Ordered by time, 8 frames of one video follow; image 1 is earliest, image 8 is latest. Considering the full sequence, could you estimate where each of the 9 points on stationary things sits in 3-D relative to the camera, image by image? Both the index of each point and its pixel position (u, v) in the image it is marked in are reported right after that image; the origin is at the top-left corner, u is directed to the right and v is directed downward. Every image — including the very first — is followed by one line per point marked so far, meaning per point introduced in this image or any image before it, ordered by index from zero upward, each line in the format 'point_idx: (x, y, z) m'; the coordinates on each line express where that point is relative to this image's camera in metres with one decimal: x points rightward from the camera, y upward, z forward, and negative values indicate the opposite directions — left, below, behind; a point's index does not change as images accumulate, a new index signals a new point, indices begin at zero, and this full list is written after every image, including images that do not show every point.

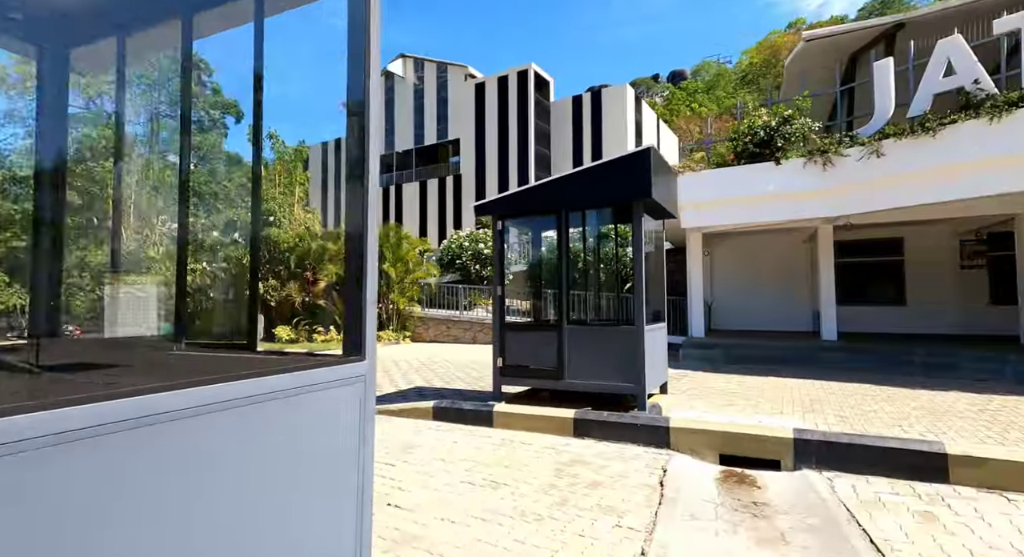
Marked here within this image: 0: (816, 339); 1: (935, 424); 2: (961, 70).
0: (+7.2, -1.4, +12.7) m
1: (+4.0, -1.4, +5.1) m
2: (+7.4, +3.5, +8.8) m
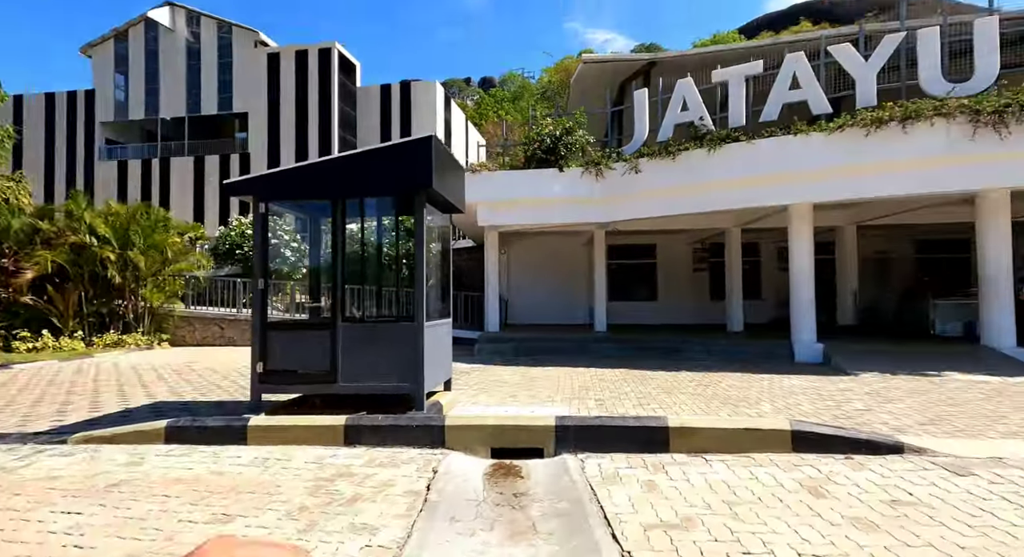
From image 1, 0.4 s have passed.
0: (+2.1, -1.4, +14.3) m
1: (+1.8, -1.4, +6.1) m
2: (+3.7, +3.5, +10.7) m
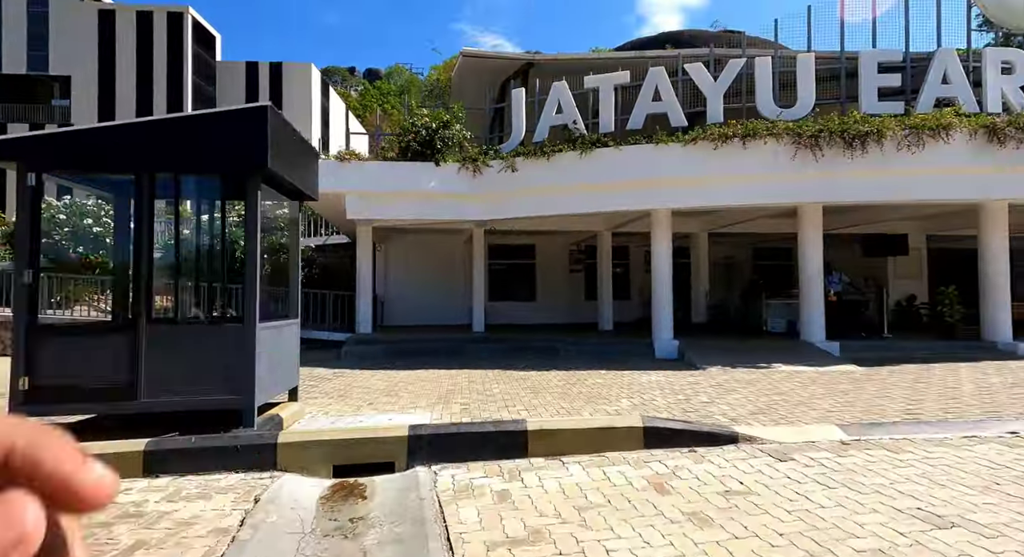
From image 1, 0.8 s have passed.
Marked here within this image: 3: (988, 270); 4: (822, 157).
0: (-1.3, -1.4, +14.1) m
1: (+0.2, -1.4, +6.0) m
2: (+1.1, +3.5, +10.9) m
3: (+10.9, +0.2, +12.2) m
4: (+5.7, +2.3, +10.0) m
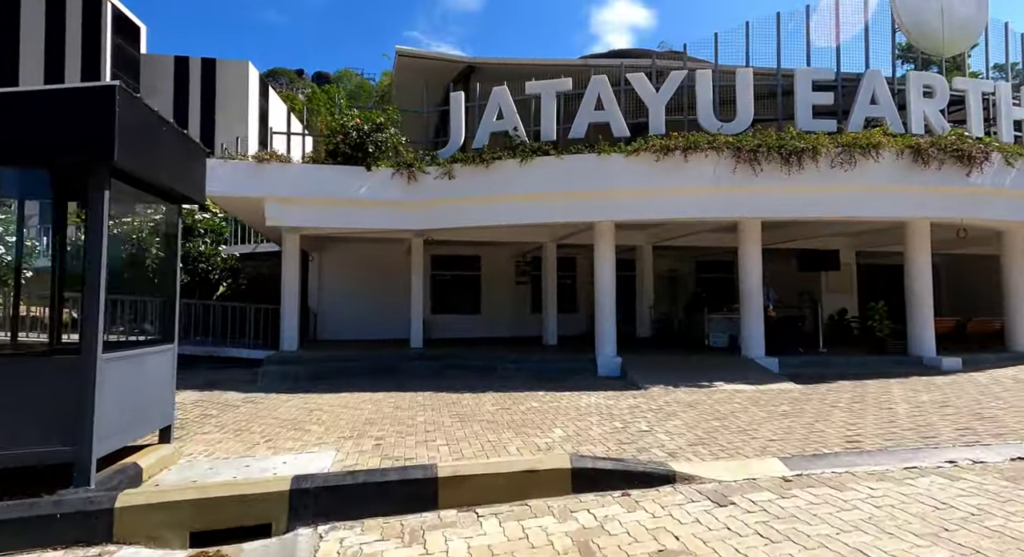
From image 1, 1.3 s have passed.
0: (-2.8, -1.7, +13.3) m
1: (-0.6, -1.6, +5.4) m
2: (-0.1, +3.2, +10.5) m
3: (+9.5, -0.2, +12.6) m
4: (+4.6, +2.0, +9.9) m
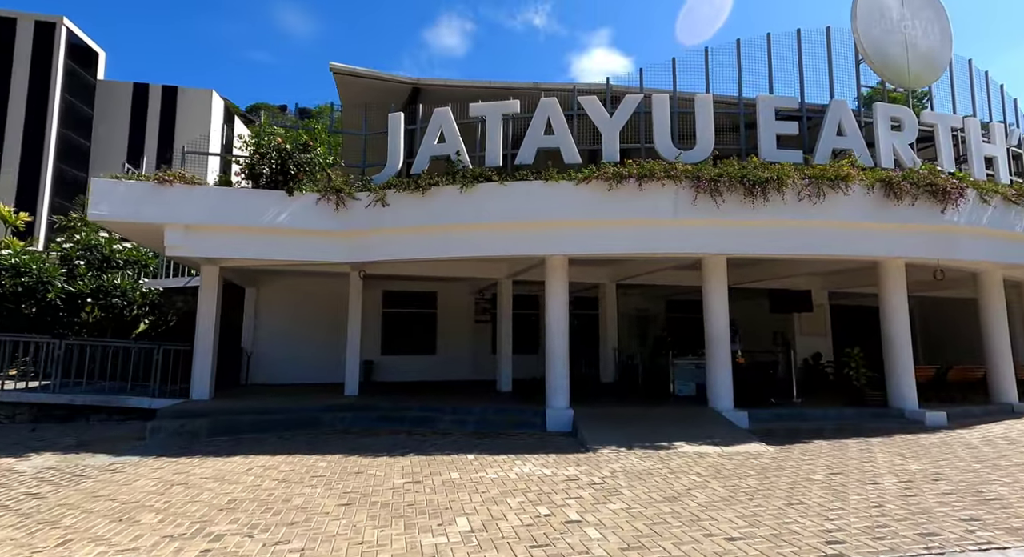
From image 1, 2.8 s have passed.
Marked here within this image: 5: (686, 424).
0: (-4.0, -2.5, +11.9) m
1: (-1.4, -1.9, +4.2) m
2: (-1.1, +2.5, +9.6) m
3: (+8.4, -1.1, +11.8) m
4: (+3.6, +1.3, +9.1) m
5: (+3.0, -2.5, +9.1) m
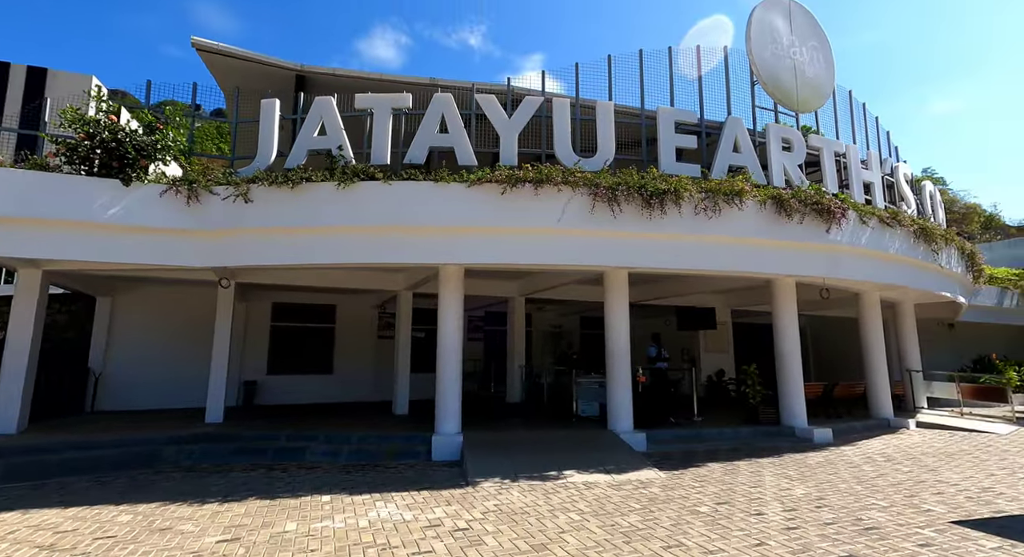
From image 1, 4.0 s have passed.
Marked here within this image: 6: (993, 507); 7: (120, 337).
0: (-6.2, -2.7, +10.3) m
1: (-2.5, -1.9, +3.0) m
2: (-2.9, +2.3, +8.5) m
3: (+6.1, -1.5, +12.0) m
4: (+1.8, +1.0, +8.7) m
5: (+1.1, -2.7, +8.5) m
6: (+6.0, -2.9, +6.8) m
7: (-9.0, -1.3, +12.1) m
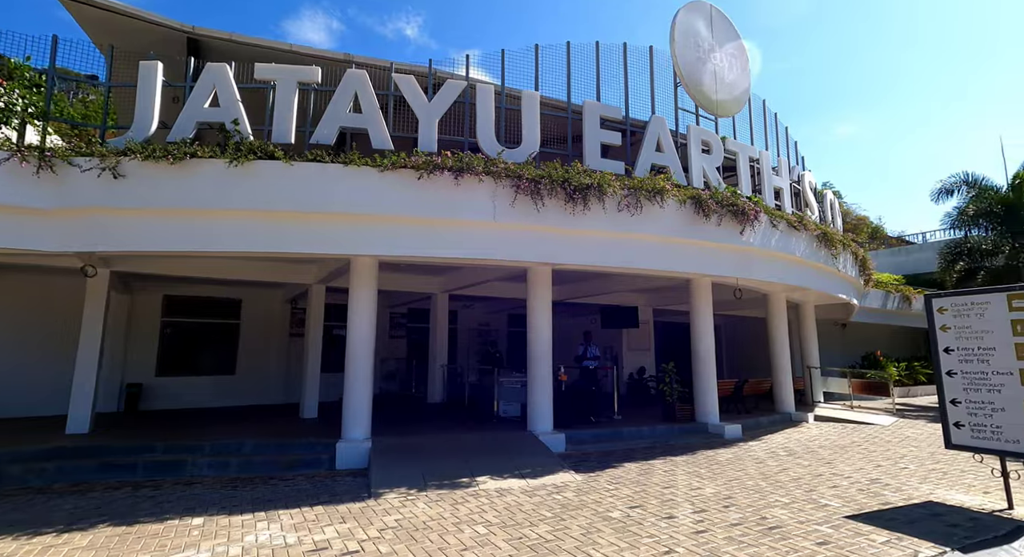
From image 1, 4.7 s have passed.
0: (-7.6, -2.5, +9.0) m
1: (-3.1, -1.8, +2.2) m
2: (-4.1, +2.5, +7.6) m
3: (+4.3, -1.5, +12.3) m
4: (+0.5, +1.1, +8.4) m
5: (-0.2, -2.6, +8.1) m
6: (+4.9, -2.9, +7.1) m
7: (-10.7, -1.1, +10.4) m
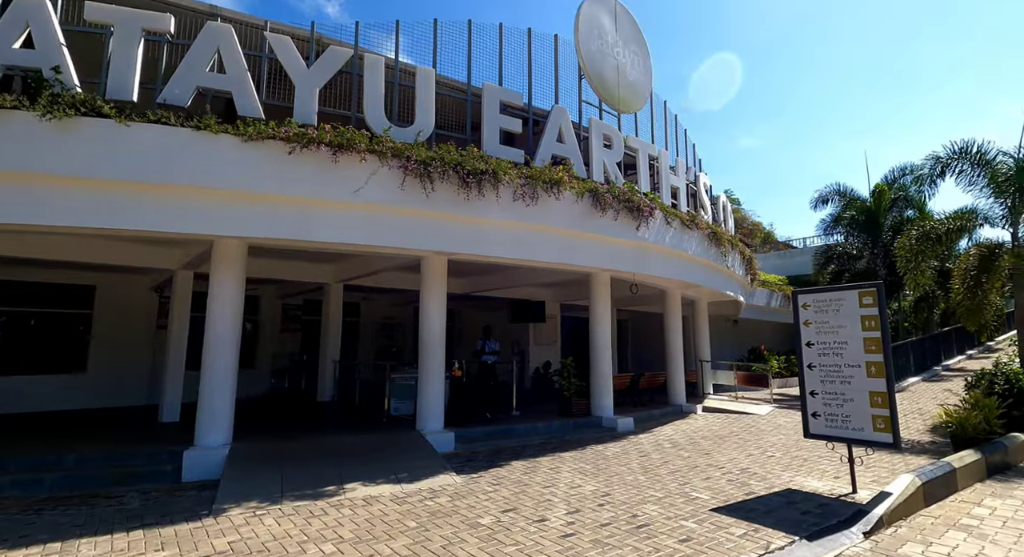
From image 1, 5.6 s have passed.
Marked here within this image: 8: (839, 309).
0: (-9.4, -2.2, +7.2) m
1: (-3.8, -1.7, +1.2) m
2: (-5.6, +2.7, +6.4) m
3: (+1.9, -1.4, +12.3) m
4: (-1.2, +1.2, +7.9) m
5: (-1.9, -2.5, +7.6) m
6: (+3.3, -2.9, +7.3) m
7: (-12.6, -0.7, +8.1) m
8: (+4.4, -0.4, +7.1) m
